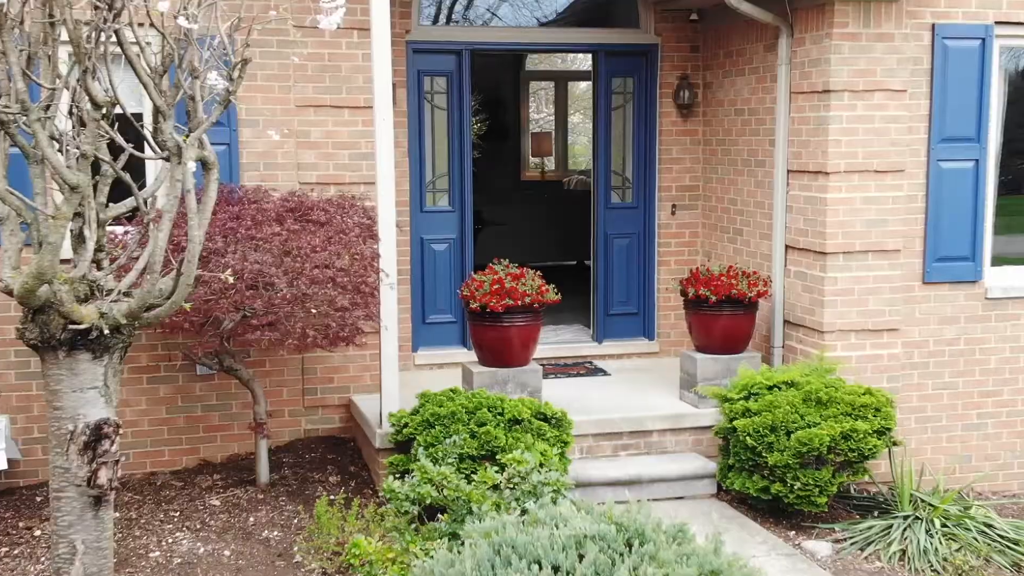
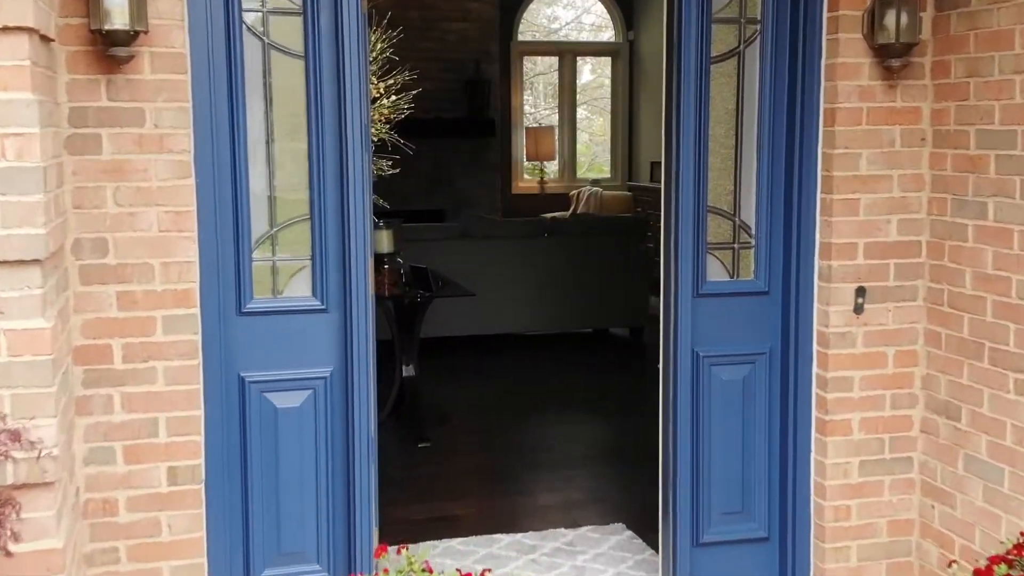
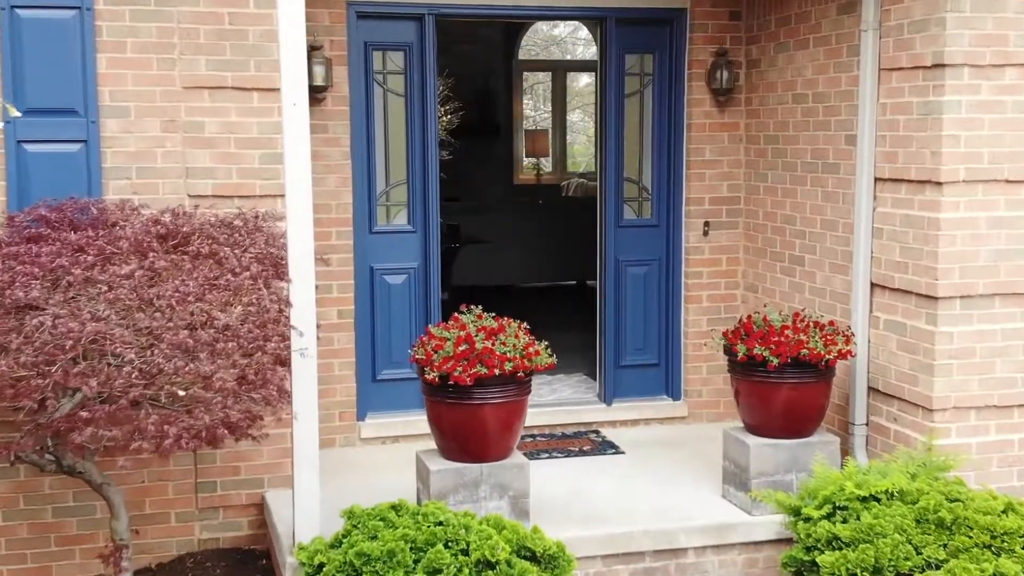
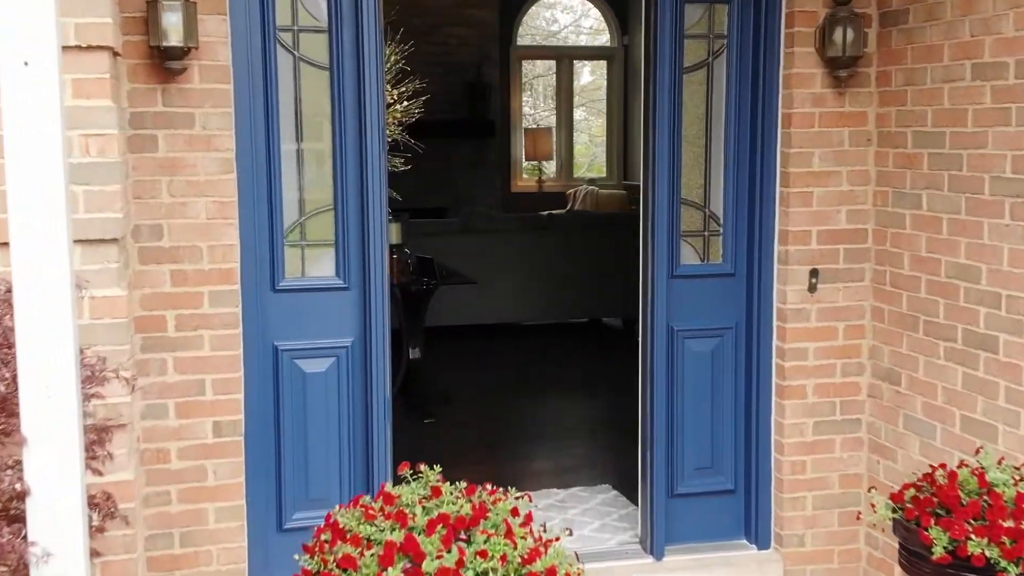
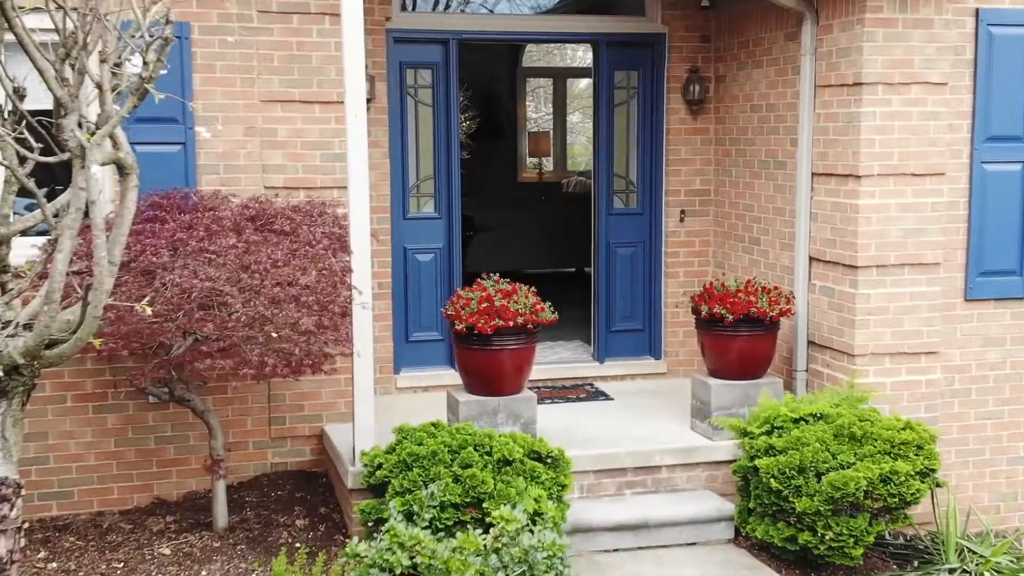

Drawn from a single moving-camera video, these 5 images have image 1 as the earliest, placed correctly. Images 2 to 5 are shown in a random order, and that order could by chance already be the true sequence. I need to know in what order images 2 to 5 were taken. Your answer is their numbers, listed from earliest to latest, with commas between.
5, 3, 4, 2
